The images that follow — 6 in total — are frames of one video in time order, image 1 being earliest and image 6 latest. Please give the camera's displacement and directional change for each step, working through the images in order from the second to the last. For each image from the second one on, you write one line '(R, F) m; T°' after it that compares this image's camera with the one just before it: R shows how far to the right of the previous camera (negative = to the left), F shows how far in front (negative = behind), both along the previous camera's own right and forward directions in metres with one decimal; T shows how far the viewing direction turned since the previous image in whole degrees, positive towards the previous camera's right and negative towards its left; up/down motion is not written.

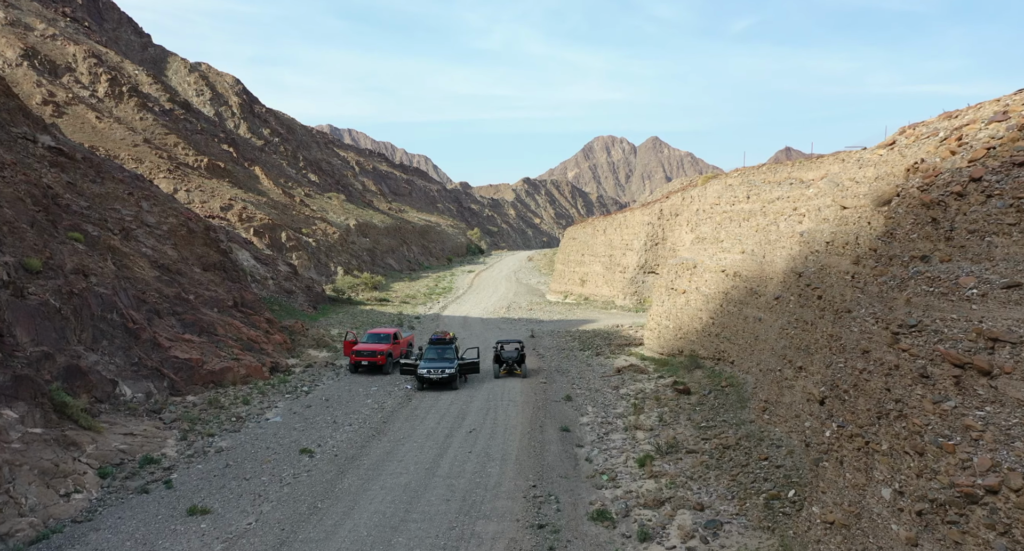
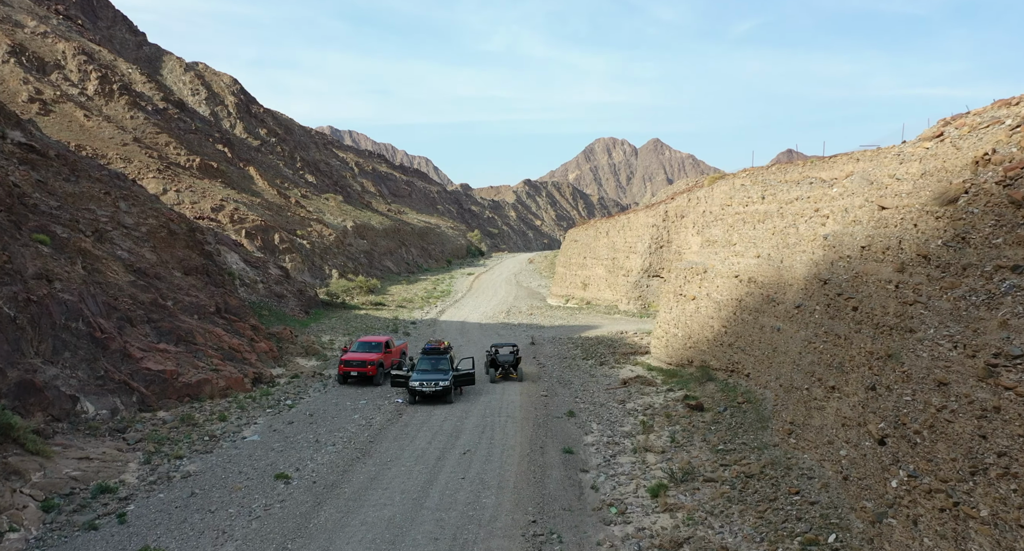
(+0.1, +1.4) m; 0°
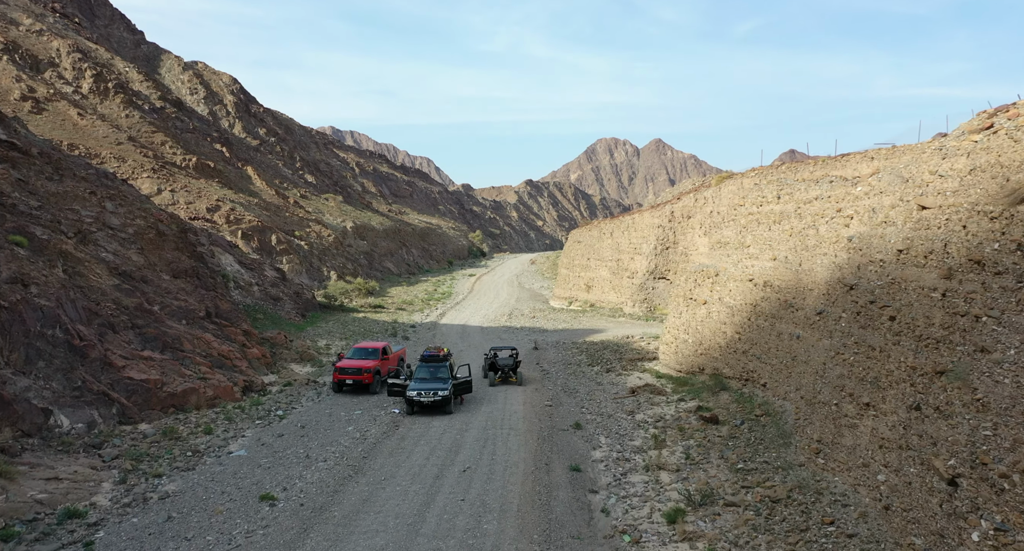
(0.0, +1.0) m; 0°
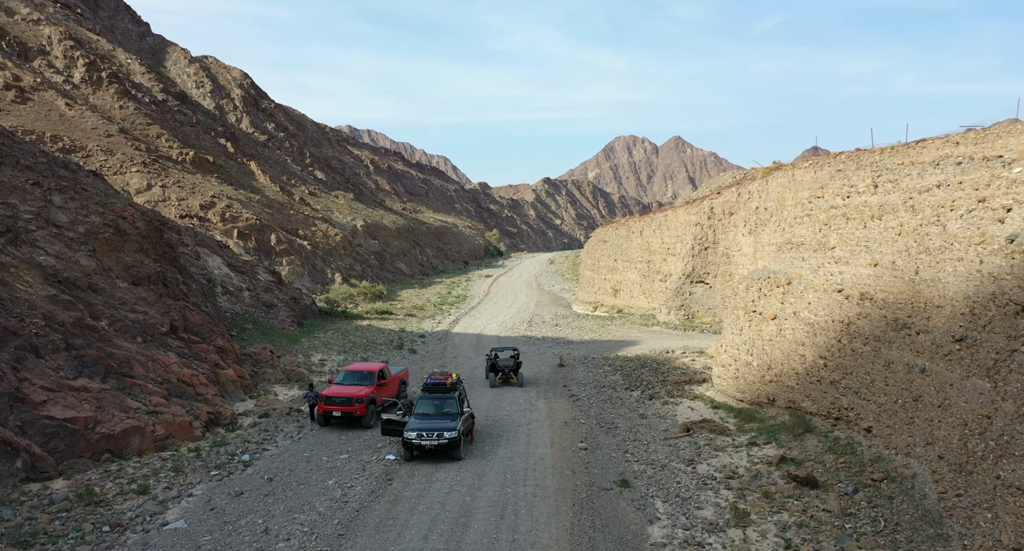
(-0.2, +3.8) m; -1°
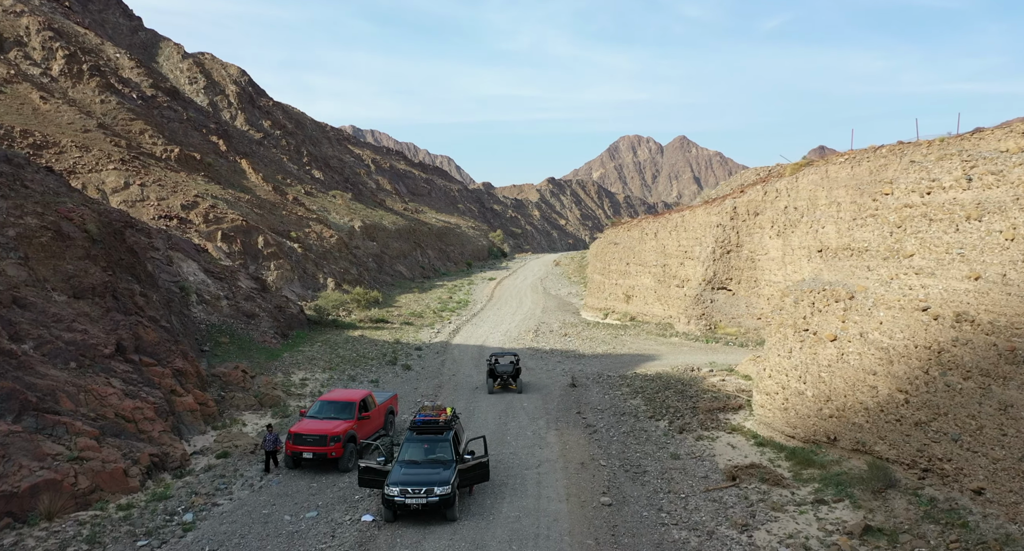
(-0.1, +2.8) m; 0°
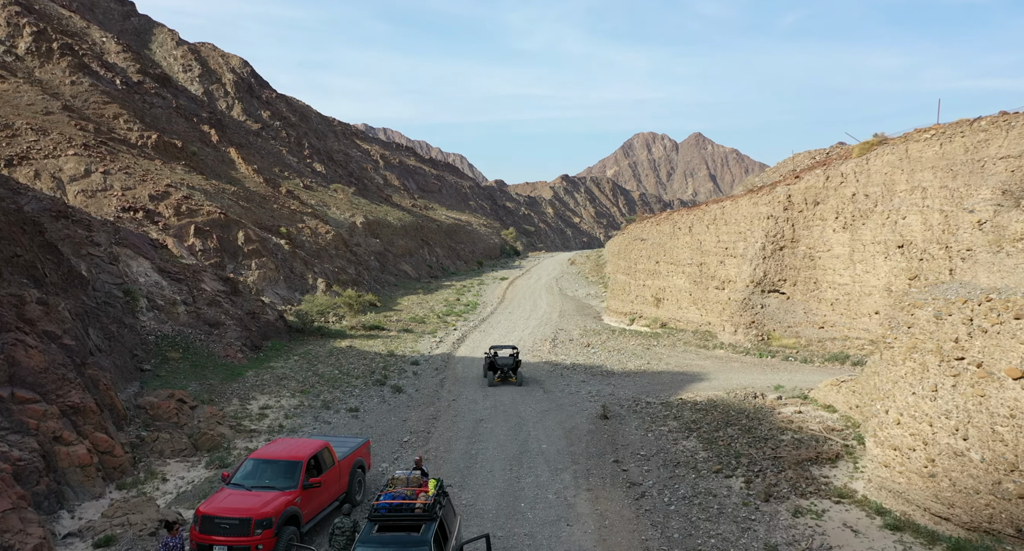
(-0.1, +4.7) m; -1°
